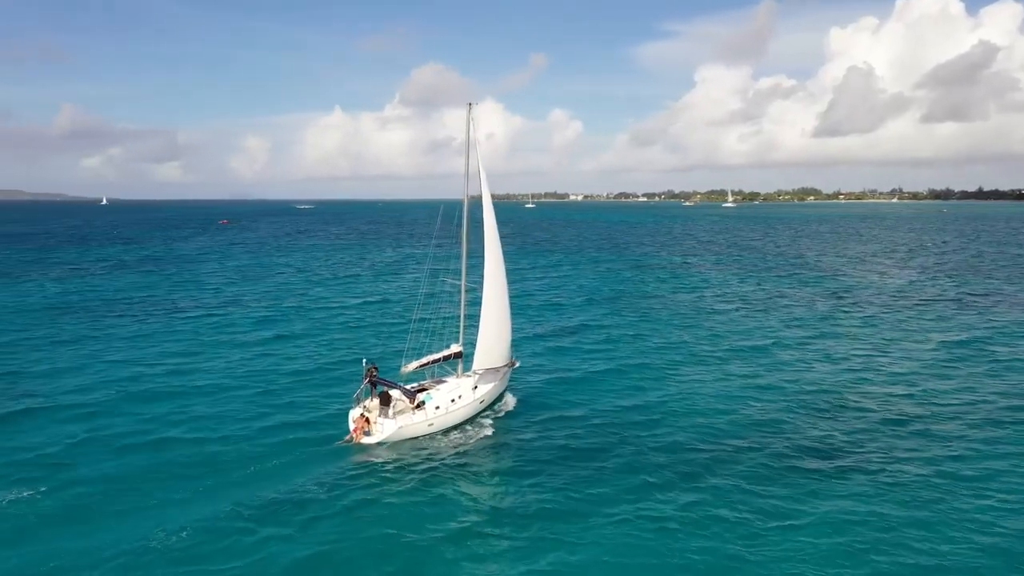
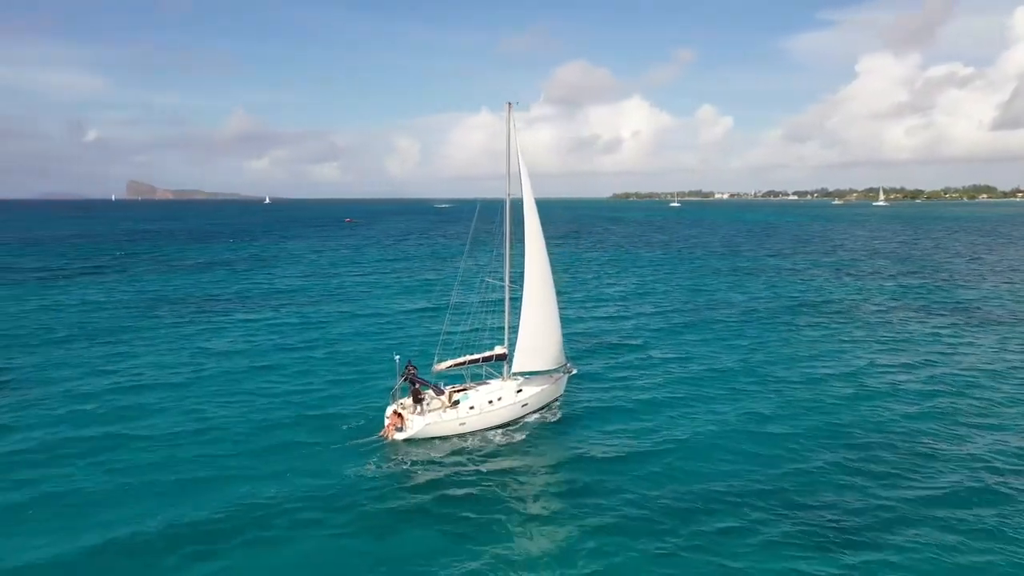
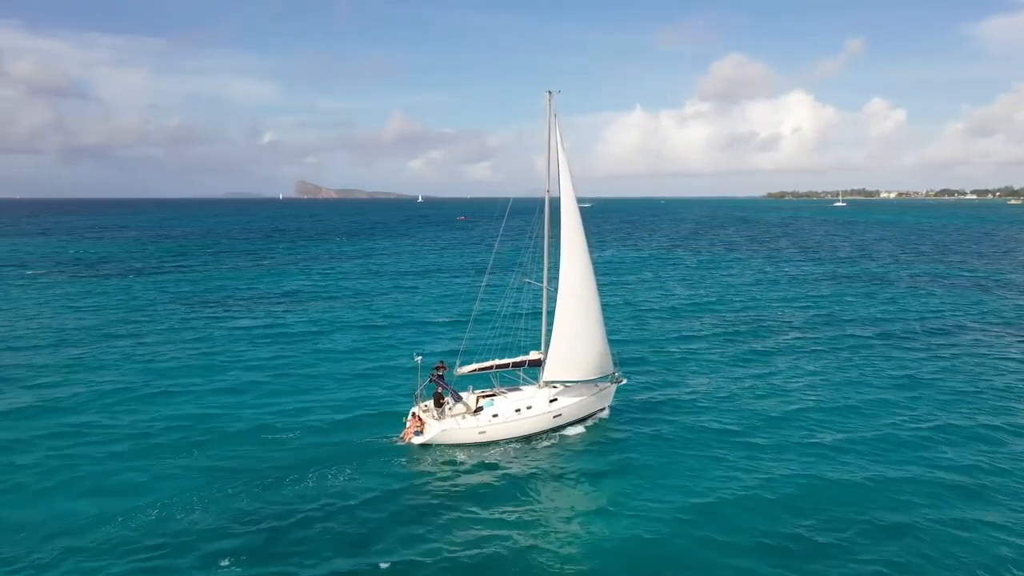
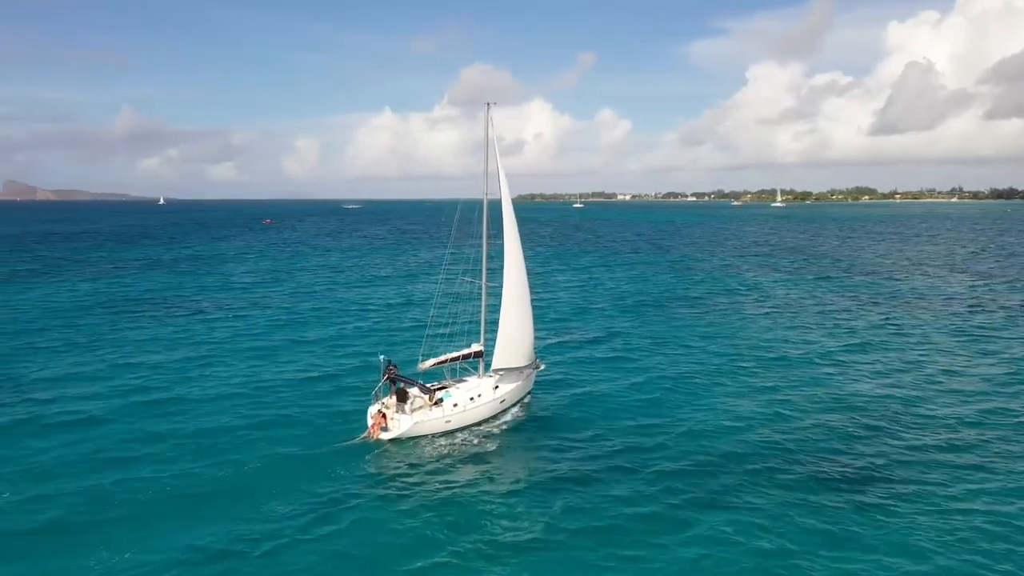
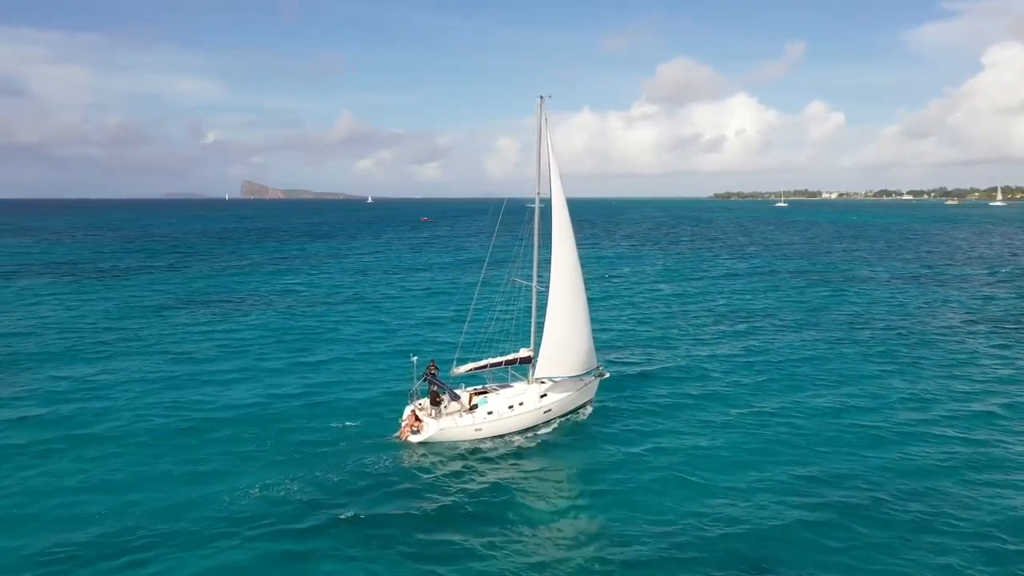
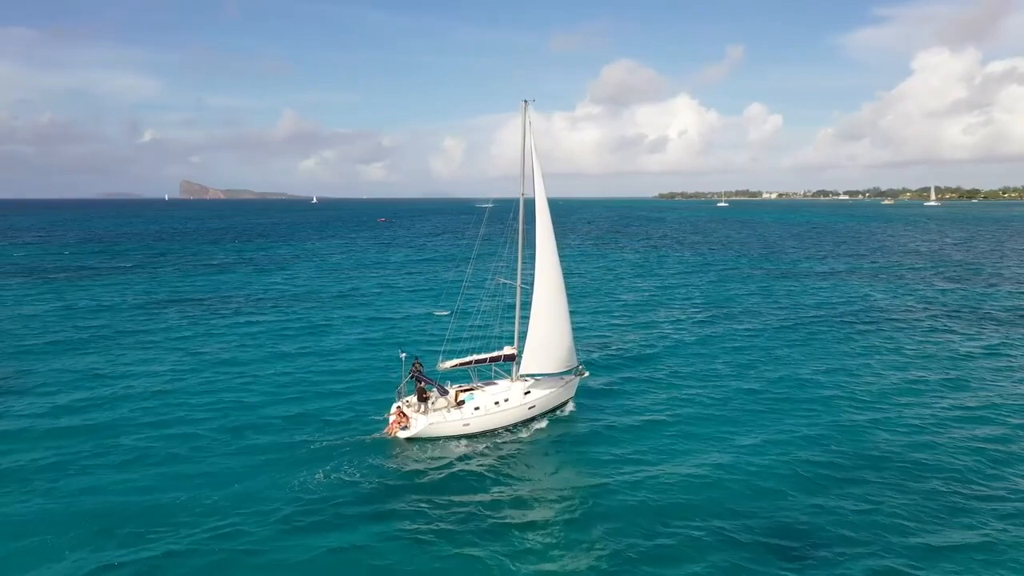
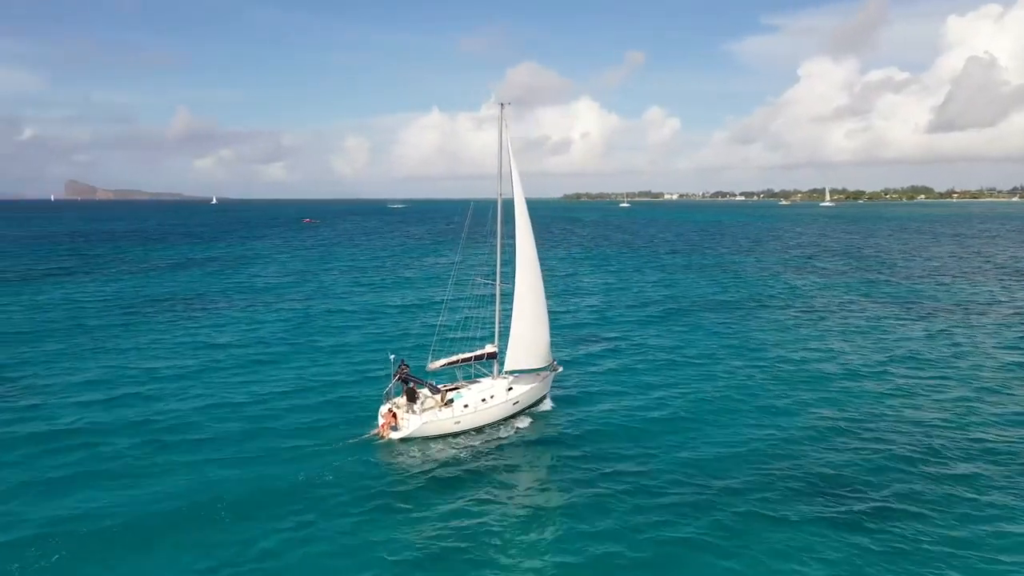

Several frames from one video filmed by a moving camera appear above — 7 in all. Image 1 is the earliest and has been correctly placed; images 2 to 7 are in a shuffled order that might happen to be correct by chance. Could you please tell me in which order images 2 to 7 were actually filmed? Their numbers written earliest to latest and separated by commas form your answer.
4, 7, 2, 6, 5, 3
